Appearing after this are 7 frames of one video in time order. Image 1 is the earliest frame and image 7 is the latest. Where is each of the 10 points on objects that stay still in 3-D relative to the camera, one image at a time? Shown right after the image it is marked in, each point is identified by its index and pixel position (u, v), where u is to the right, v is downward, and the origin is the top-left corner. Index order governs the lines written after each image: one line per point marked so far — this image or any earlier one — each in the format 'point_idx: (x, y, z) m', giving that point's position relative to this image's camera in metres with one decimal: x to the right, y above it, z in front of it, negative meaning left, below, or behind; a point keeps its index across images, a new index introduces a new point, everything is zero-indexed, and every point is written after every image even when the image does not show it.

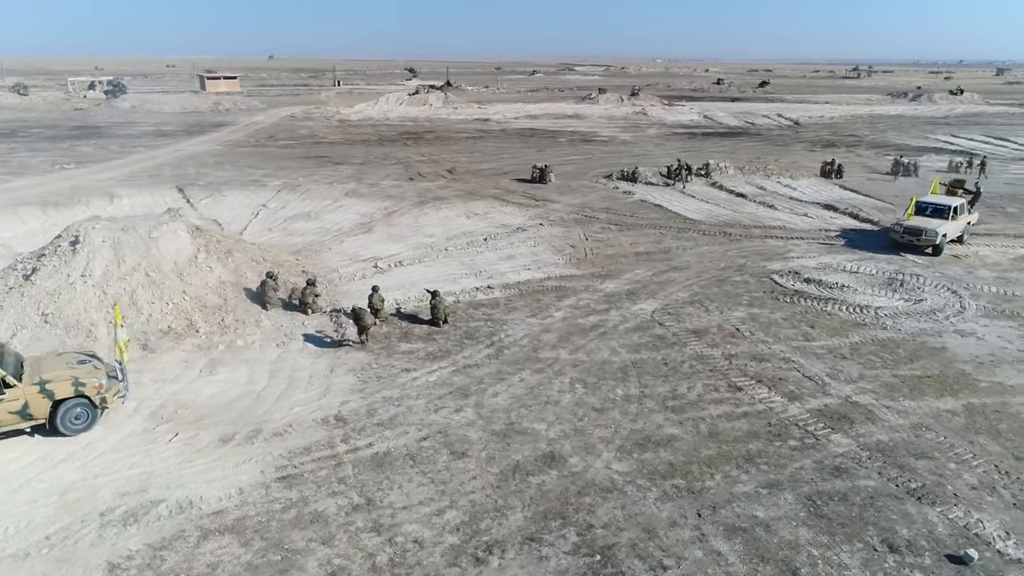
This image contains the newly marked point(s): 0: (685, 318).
0: (+4.0, -0.7, +15.6) m
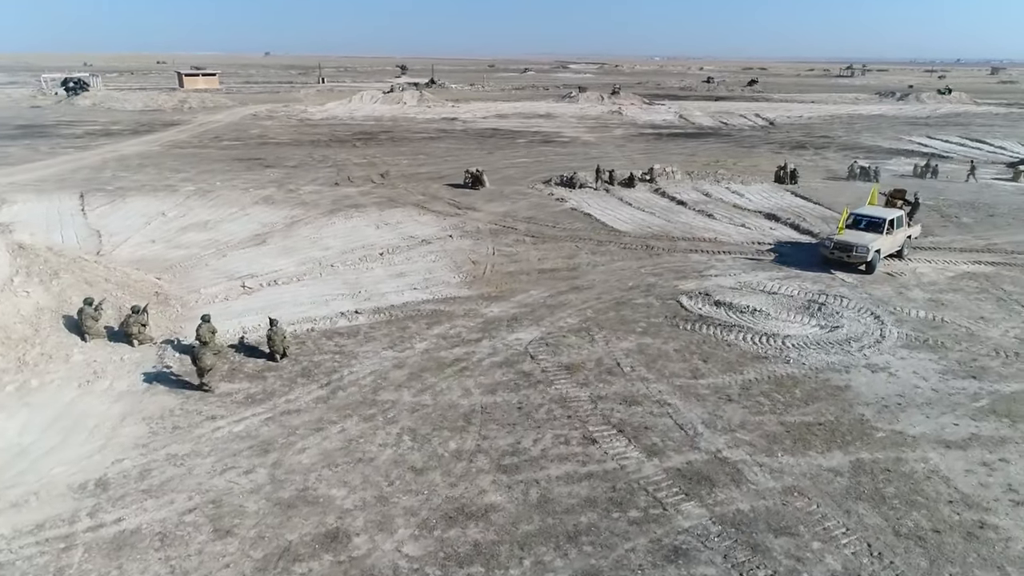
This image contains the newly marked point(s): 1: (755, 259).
0: (+1.0, -1.3, +13.8) m
1: (+7.1, +0.8, +19.8) m
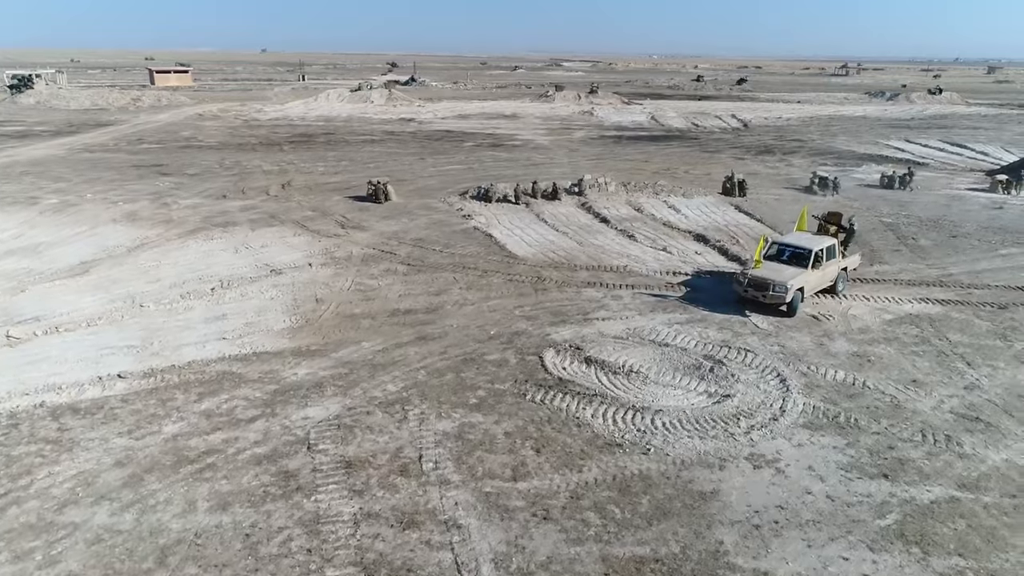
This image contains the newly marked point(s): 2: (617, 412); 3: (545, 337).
0: (-2.5, -2.3, +10.6) m
1: (+3.6, -0.2, +16.6) m
2: (+1.8, -2.1, +11.6) m
3: (+0.7, -1.0, +14.2) m
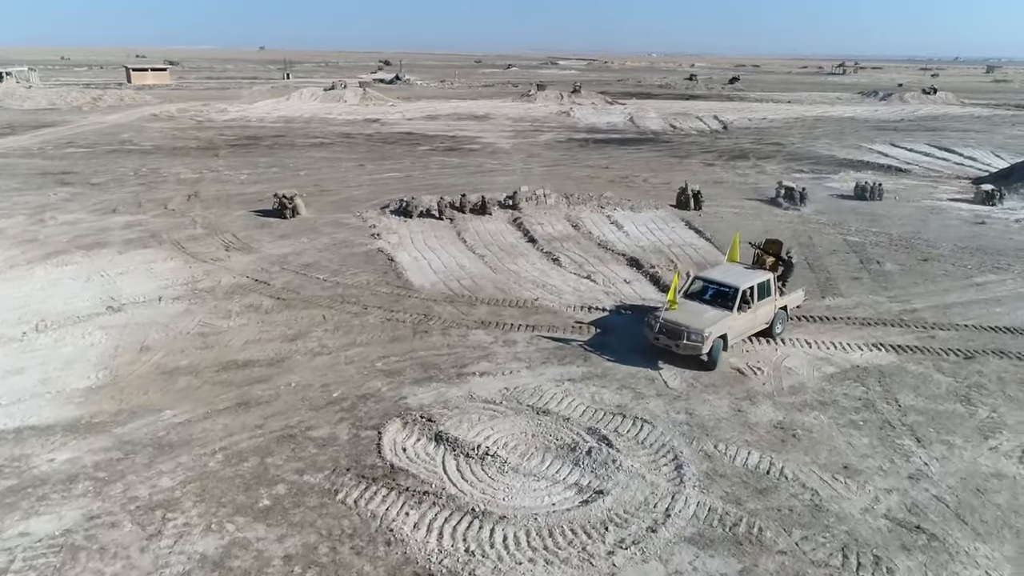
0: (-5.1, -3.2, +7.9) m
1: (+0.9, -1.1, +13.9) m
2: (-0.8, -3.0, +8.9) m
3: (-2.0, -1.9, +11.5) m
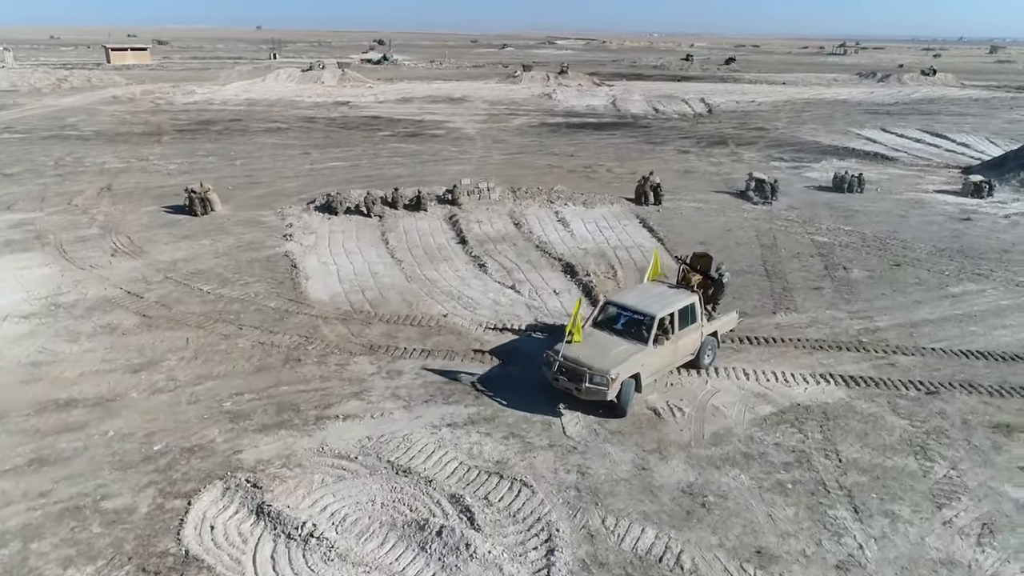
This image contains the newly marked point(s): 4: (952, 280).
0: (-7.1, -3.8, +5.9) m
1: (-1.1, -1.5, +11.9) m
2: (-2.8, -3.5, +6.9) m
3: (-4.0, -2.4, +9.5) m
4: (+11.2, +0.2, +17.2) m
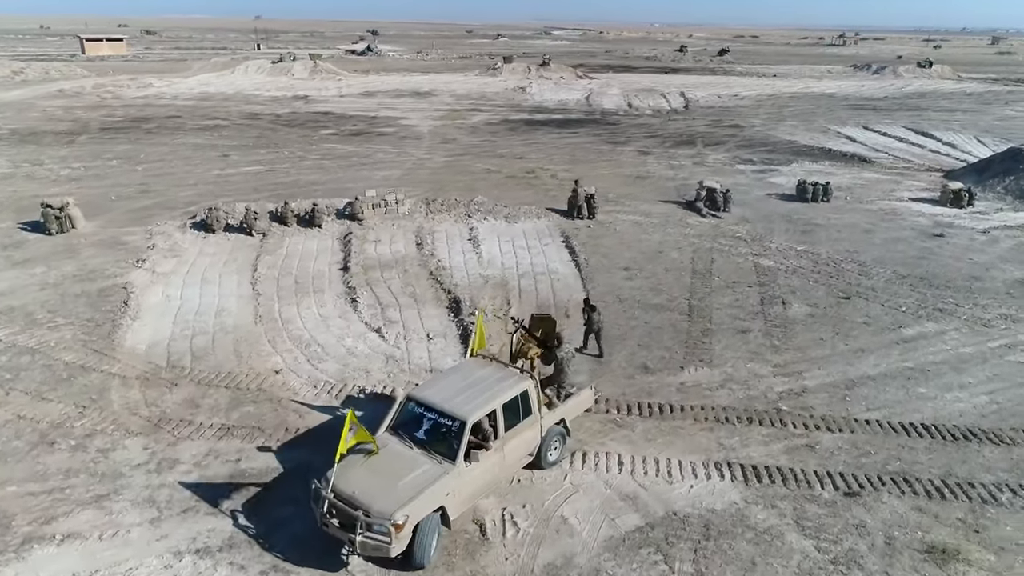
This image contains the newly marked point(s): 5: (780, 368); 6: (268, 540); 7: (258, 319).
0: (-9.8, -4.7, +3.4) m
1: (-3.7, -2.4, +9.3) m
2: (-5.5, -4.5, +4.4) m
3: (-6.6, -3.3, +6.9) m
4: (+8.5, -0.6, +14.5) m
5: (+4.9, -1.4, +12.2) m
6: (-2.7, -2.7, +8.4) m
7: (-5.1, -0.6, +13.7) m
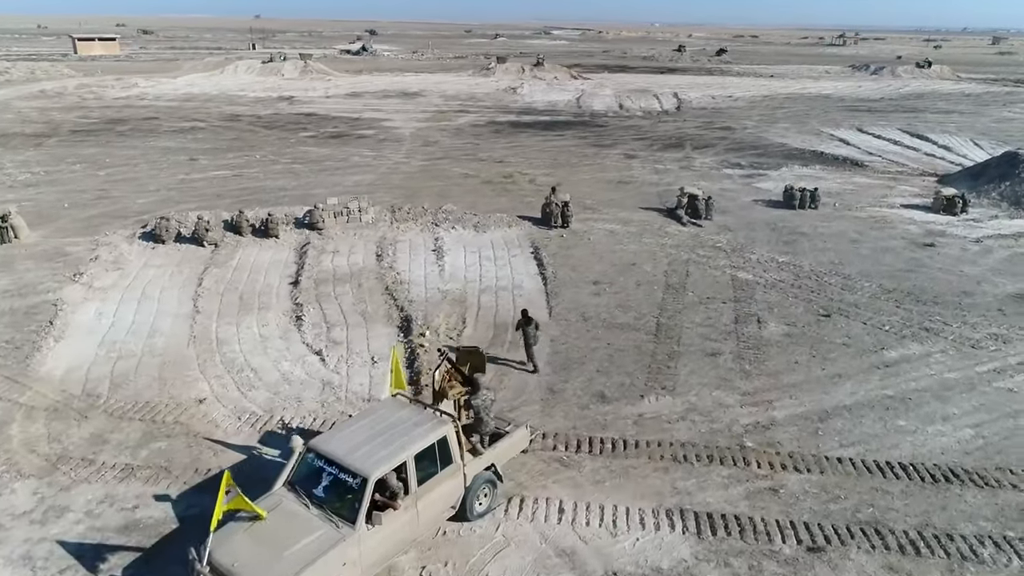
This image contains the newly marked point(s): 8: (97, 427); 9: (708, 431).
0: (-10.7, -5.1, +2.4) m
1: (-4.6, -2.7, +8.3) m
2: (-6.4, -4.9, +3.4) m
3: (-7.5, -3.7, +6.0) m
4: (+7.6, -1.0, +13.6) m
5: (+4.0, -1.8, +11.3) m
6: (-3.6, -3.1, +7.5) m
7: (-6.0, -1.0, +12.8) m
8: (-6.1, -2.1, +10.1) m
9: (+3.0, -2.2, +10.3) m
